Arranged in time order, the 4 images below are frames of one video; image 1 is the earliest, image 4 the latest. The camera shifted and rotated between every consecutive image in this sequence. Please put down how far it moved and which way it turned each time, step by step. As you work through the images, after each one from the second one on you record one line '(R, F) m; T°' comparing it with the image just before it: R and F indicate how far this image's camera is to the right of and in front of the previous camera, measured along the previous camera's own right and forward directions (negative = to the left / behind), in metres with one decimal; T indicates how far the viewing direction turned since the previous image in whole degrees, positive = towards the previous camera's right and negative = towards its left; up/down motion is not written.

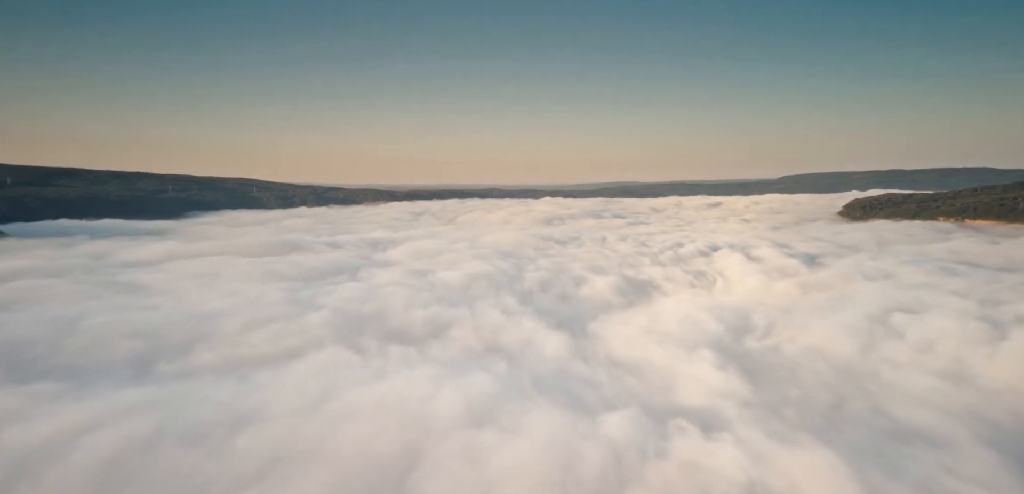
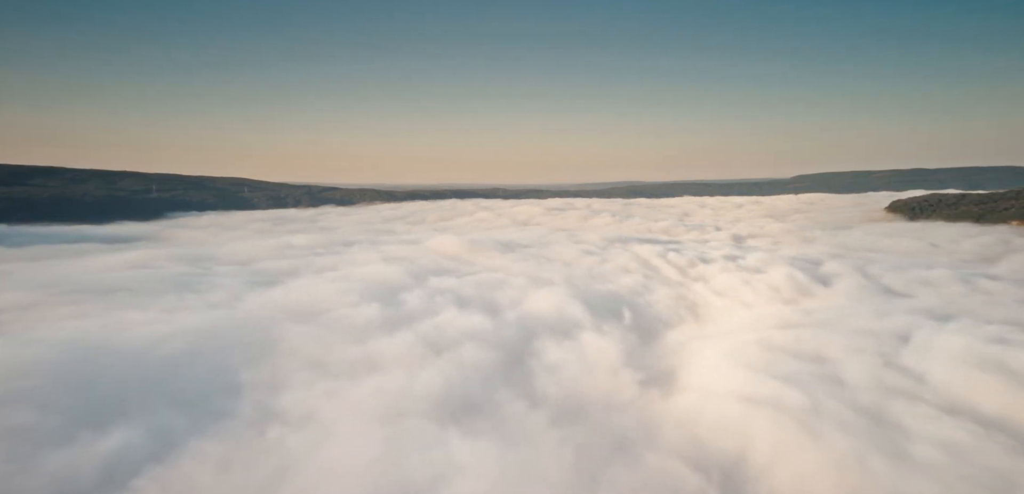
(-2.3, +9.7) m; 0°
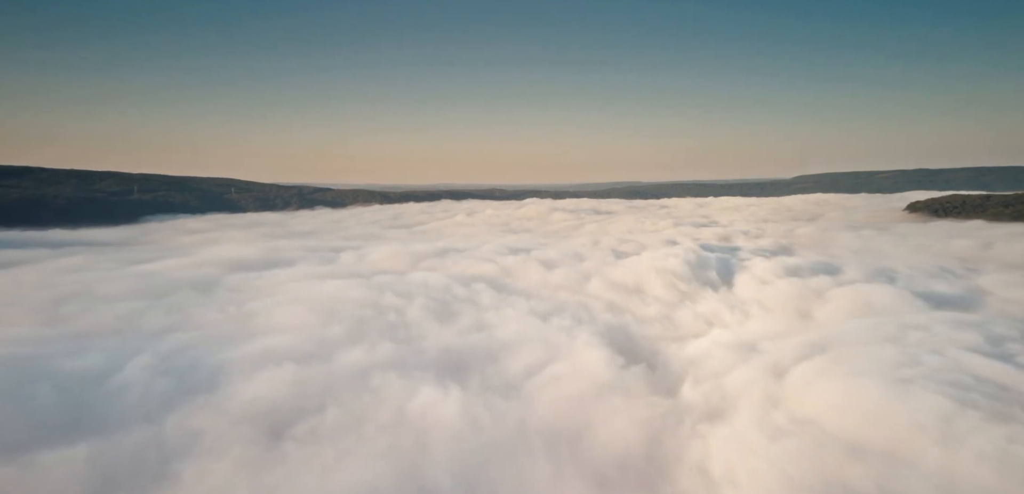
(-0.8, +5.7) m; 0°
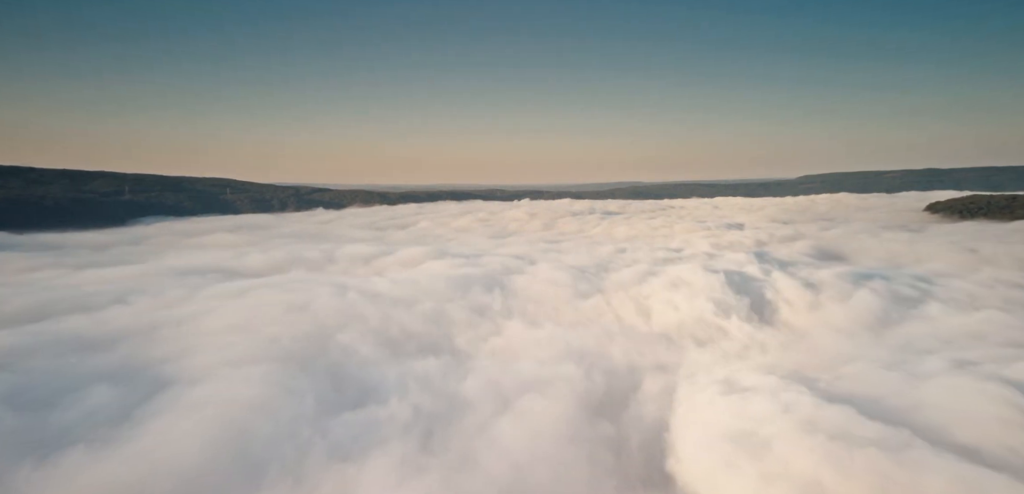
(-1.0, +3.8) m; 0°
